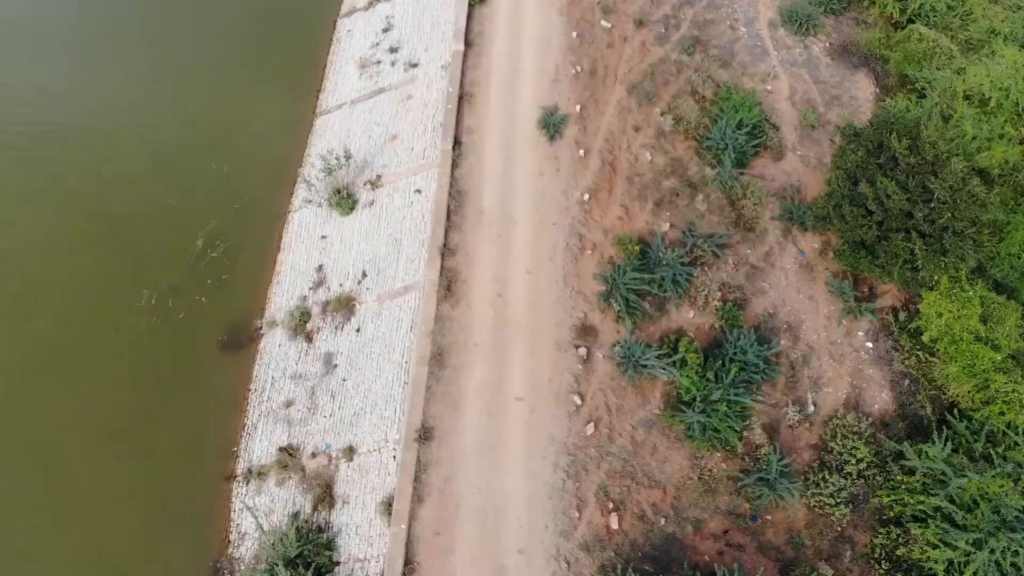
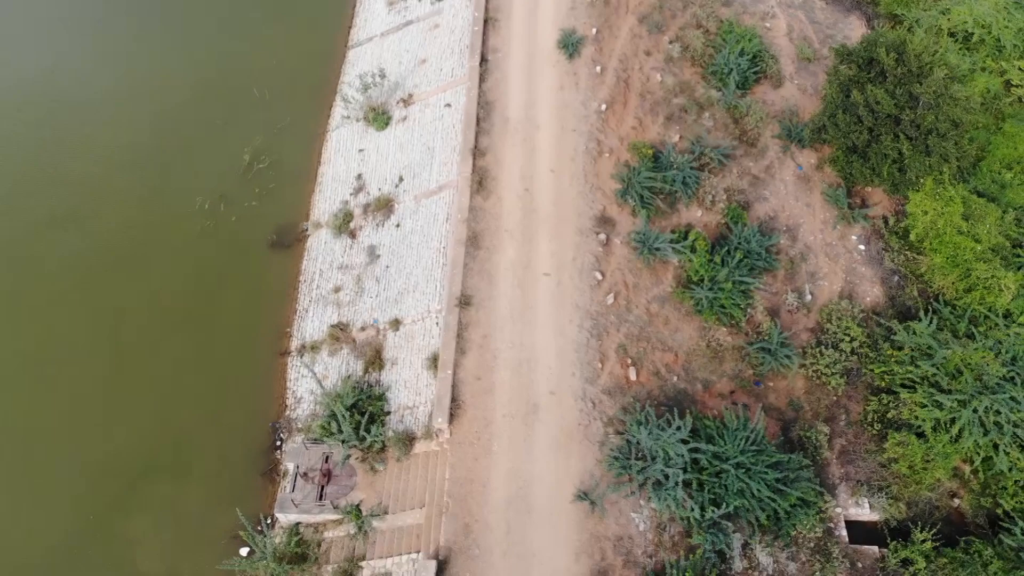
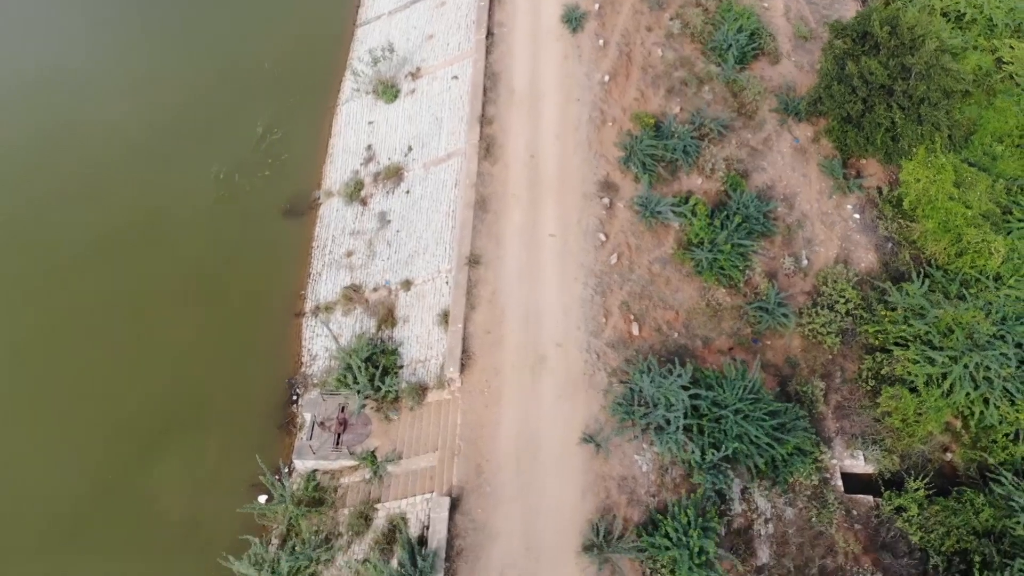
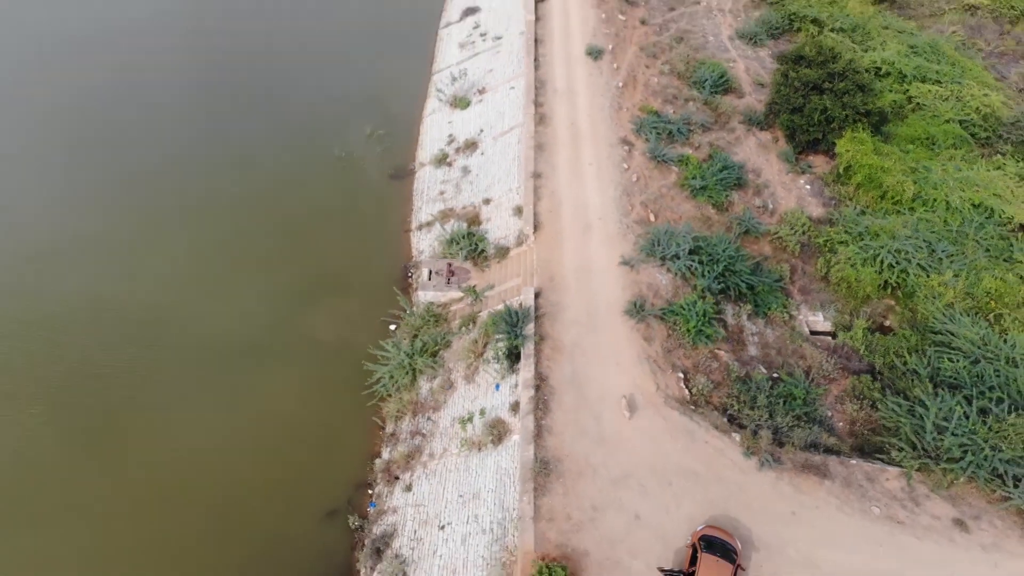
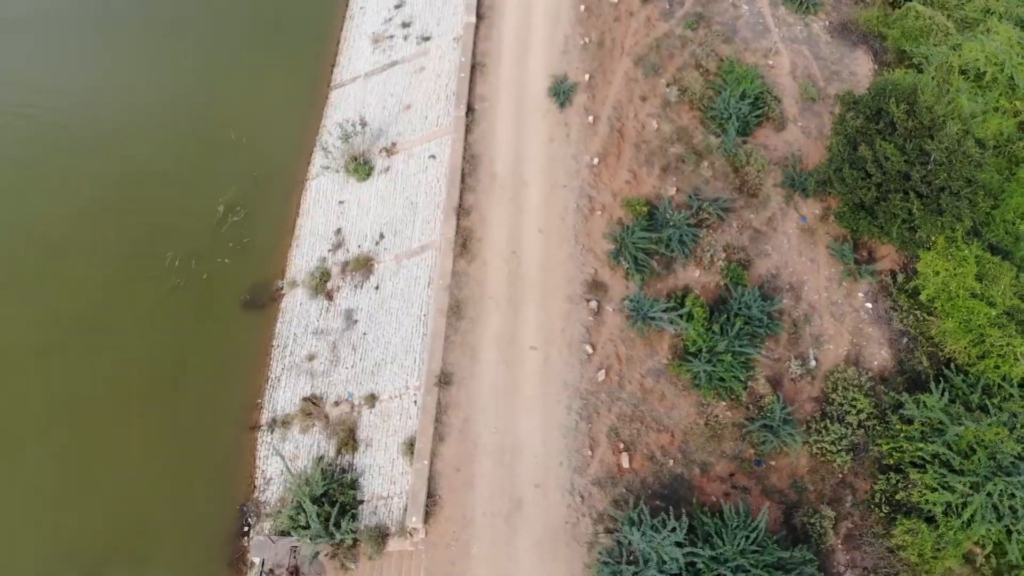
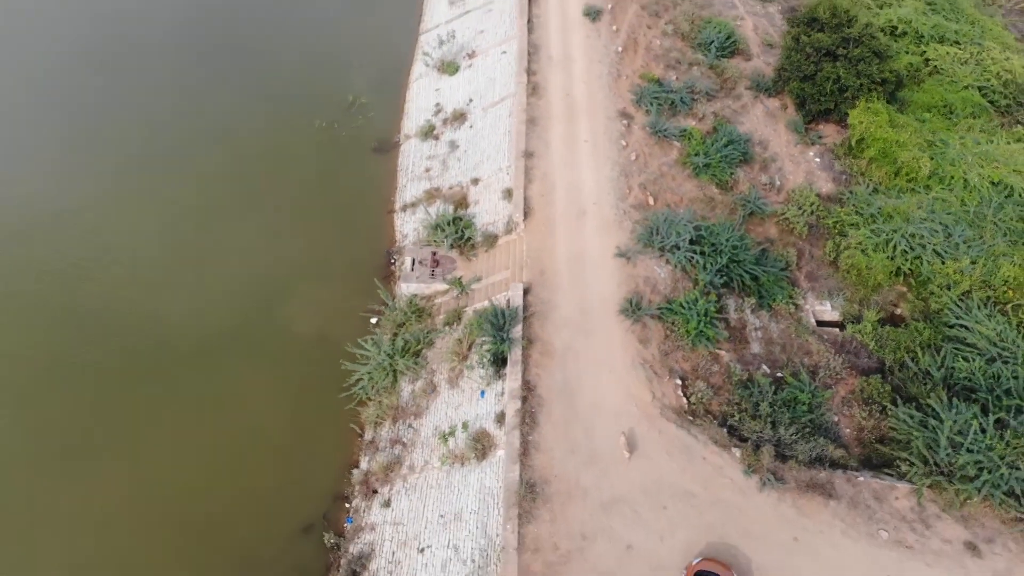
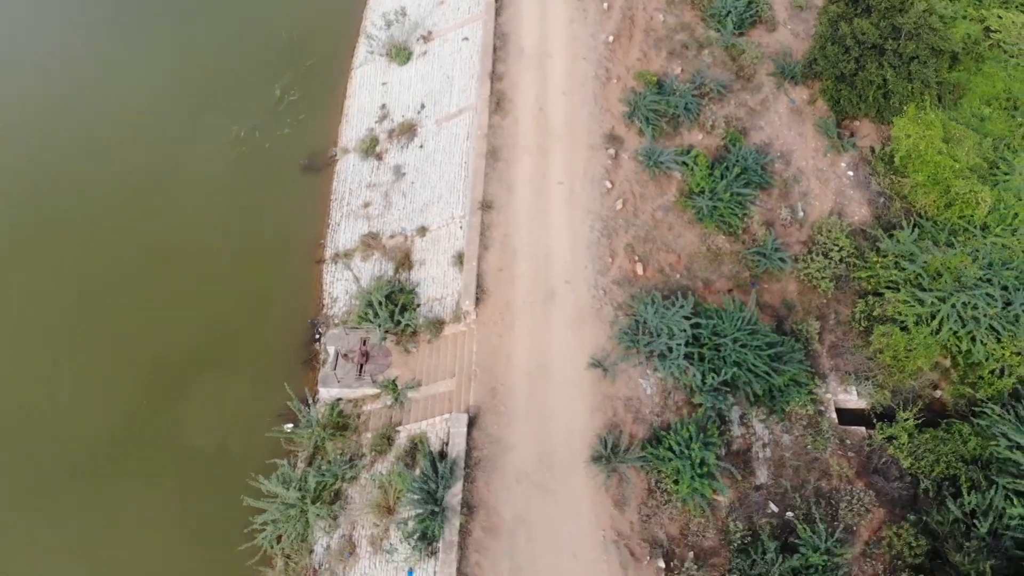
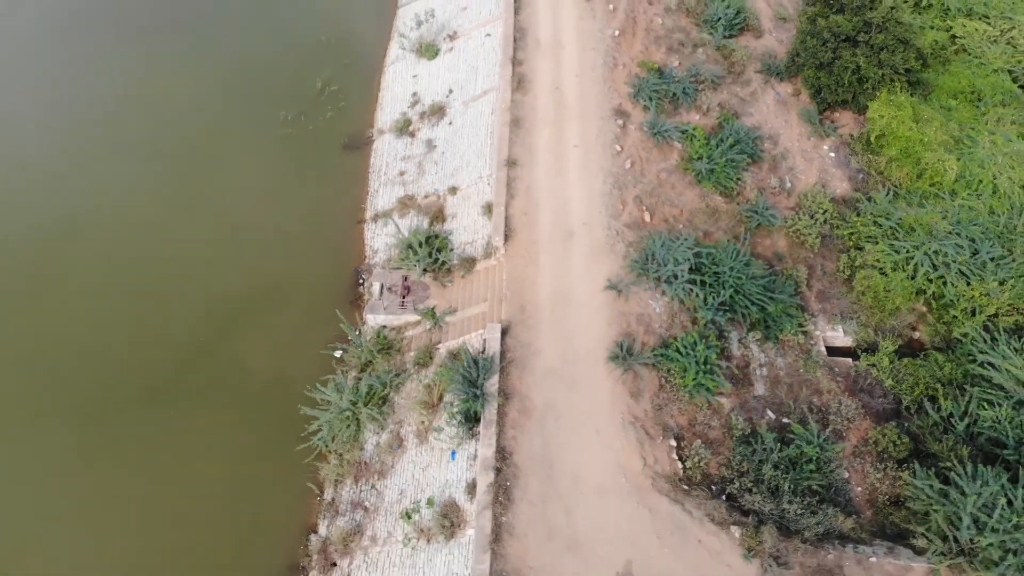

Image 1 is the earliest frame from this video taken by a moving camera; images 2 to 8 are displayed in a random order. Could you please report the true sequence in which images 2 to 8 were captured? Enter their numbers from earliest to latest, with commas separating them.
5, 2, 3, 7, 8, 6, 4
